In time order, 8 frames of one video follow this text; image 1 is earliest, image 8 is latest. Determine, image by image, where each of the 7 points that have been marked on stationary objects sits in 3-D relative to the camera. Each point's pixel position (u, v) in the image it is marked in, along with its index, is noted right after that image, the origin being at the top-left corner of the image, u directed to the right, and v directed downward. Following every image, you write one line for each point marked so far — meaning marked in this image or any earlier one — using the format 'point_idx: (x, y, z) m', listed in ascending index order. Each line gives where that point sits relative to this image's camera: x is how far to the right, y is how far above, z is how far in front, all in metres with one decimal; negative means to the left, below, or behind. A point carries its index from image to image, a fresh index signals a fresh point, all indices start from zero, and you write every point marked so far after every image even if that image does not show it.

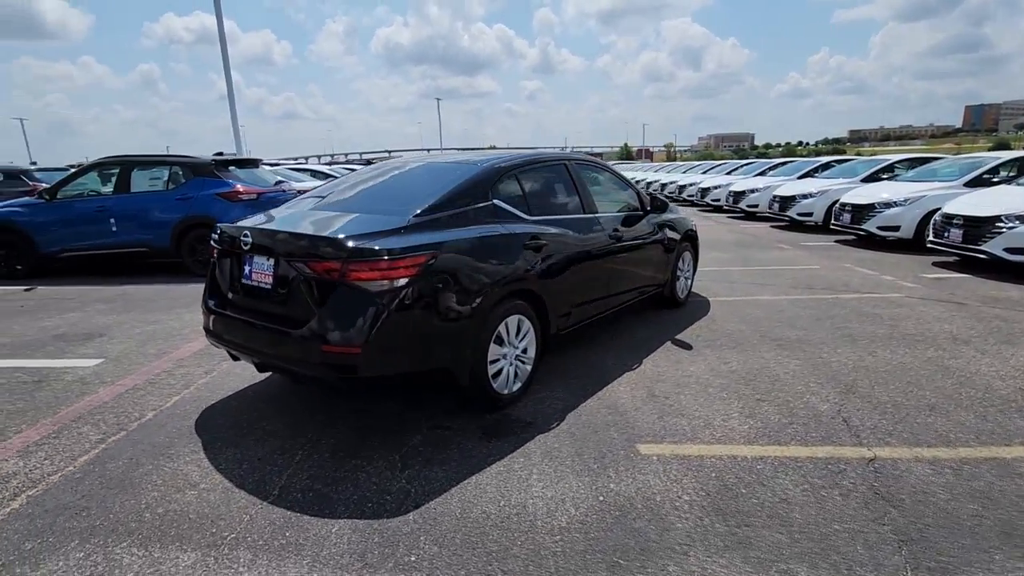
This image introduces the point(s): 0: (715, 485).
0: (+1.1, -1.1, +2.9) m
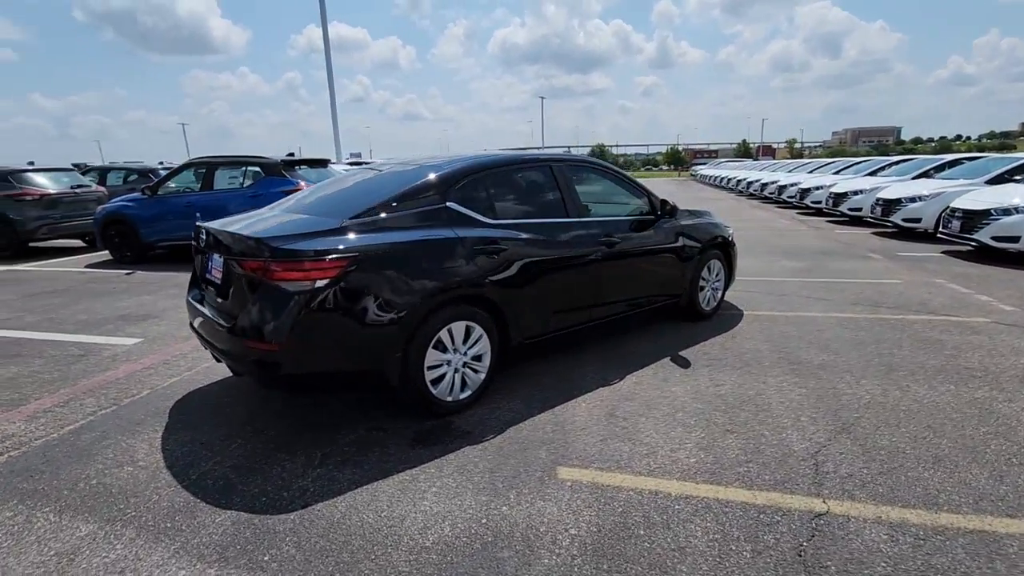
0: (+0.5, -1.1, +2.7) m
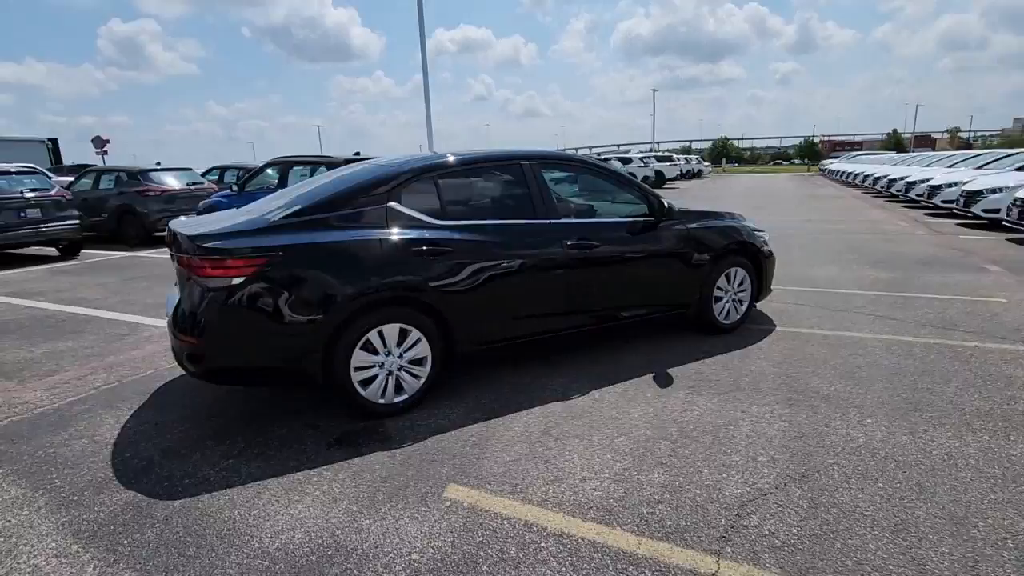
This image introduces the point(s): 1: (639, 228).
0: (-0.2, -1.2, +2.5) m
1: (+1.1, +0.5, +4.8) m
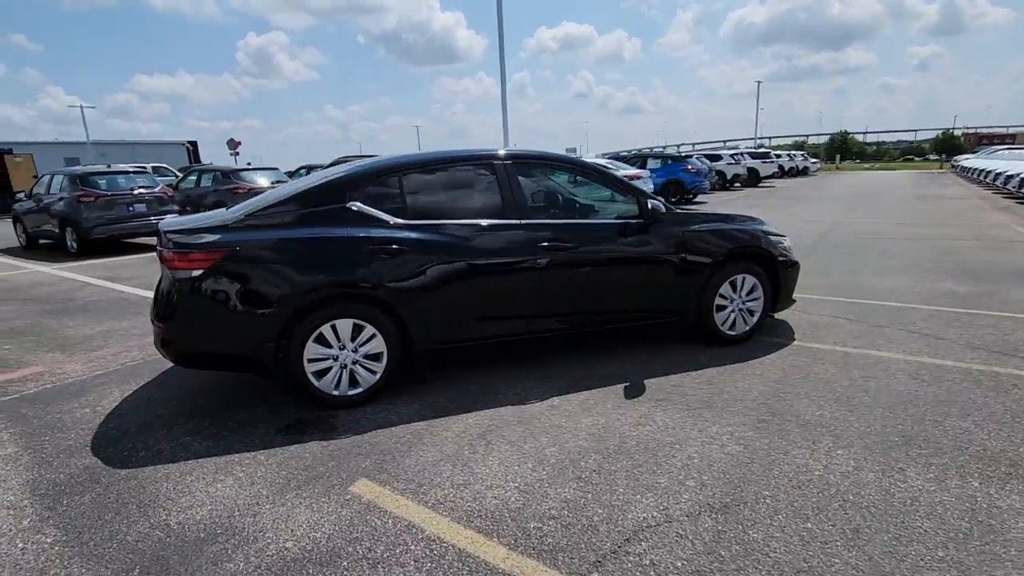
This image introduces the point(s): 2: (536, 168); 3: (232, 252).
0: (-0.8, -1.2, +2.5) m
1: (+0.9, +0.5, +4.6) m
2: (+0.1, +1.0, +4.5) m
3: (-1.9, +0.2, +3.6) m
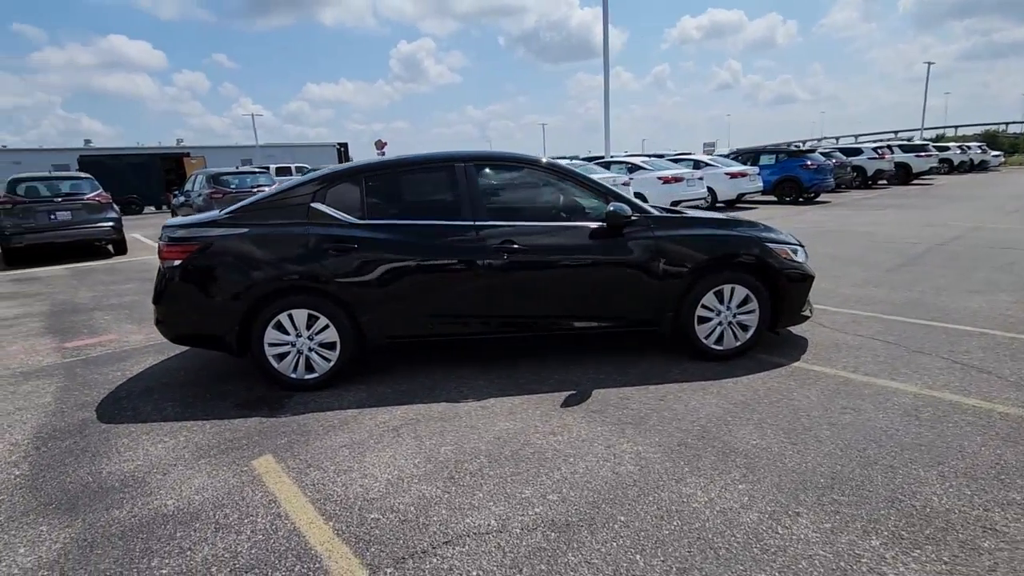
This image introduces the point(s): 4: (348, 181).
0: (-1.6, -1.2, +2.9) m
1: (+0.6, +0.5, +4.5) m
2: (-0.1, +1.0, +4.5) m
3: (-2.4, +0.3, +4.2) m
4: (-1.3, +0.9, +4.4) m
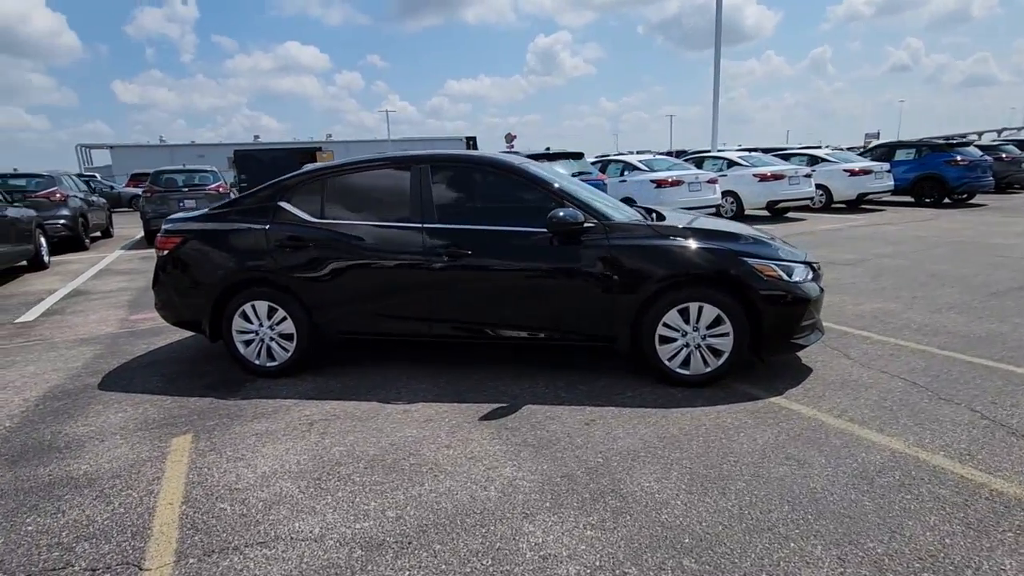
0: (-2.4, -1.1, +3.2) m
1: (+0.2, +0.4, +4.2) m
2: (-0.5, +1.0, +4.5) m
3: (-2.8, +0.4, +4.6) m
4: (-1.7, +0.9, +4.6) m
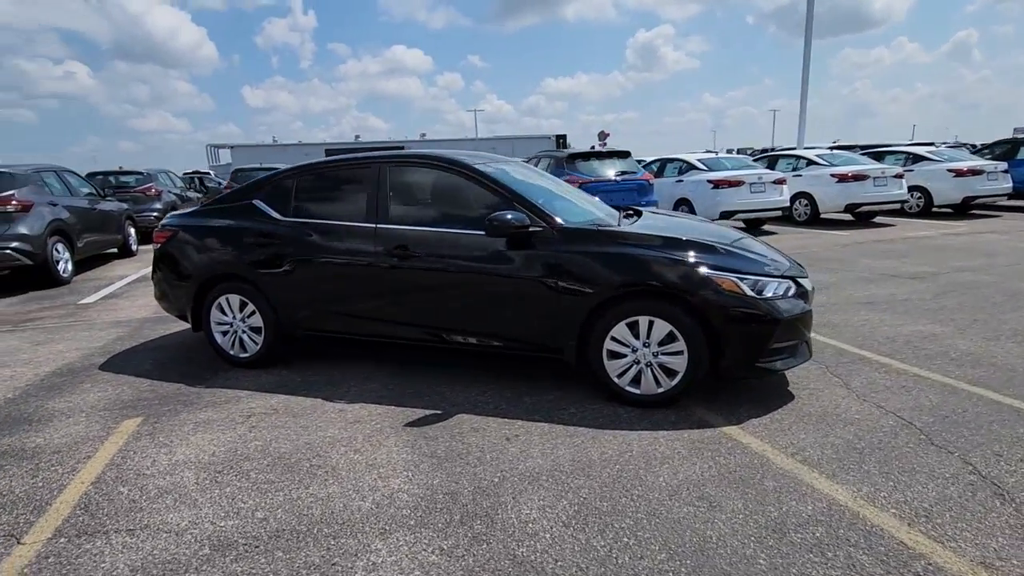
0: (-3.0, -1.0, +3.5) m
1: (-0.1, +0.3, +4.1) m
2: (-0.8, +1.0, +4.4) m
3: (-3.0, +0.5, +4.9) m
4: (-1.9, +0.9, +4.7) m
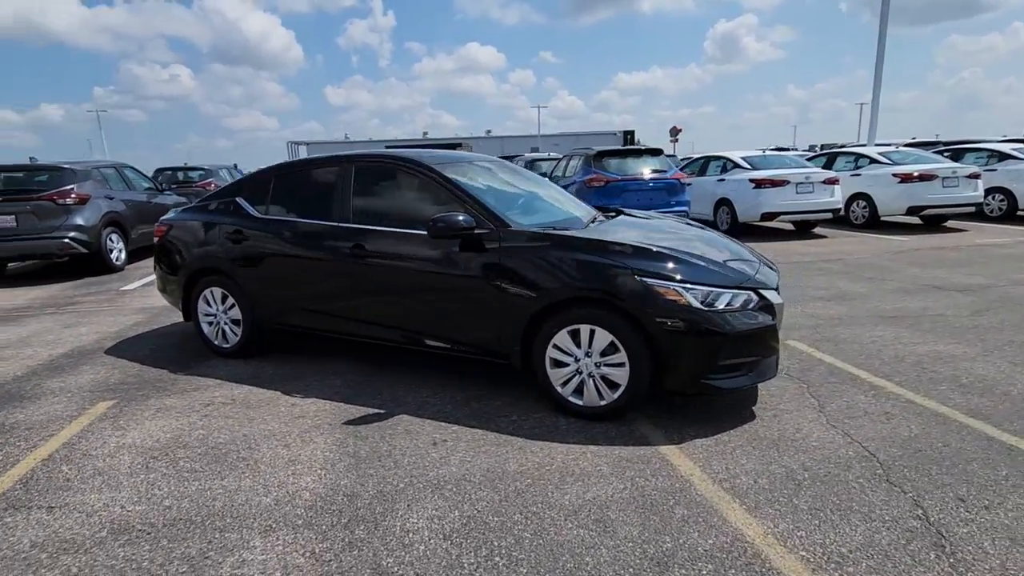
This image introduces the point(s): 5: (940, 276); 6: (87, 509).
0: (-3.4, -1.0, +3.8) m
1: (-0.5, +0.3, +4.0) m
2: (-1.1, +1.0, +4.4) m
3: (-3.3, +0.6, +5.2) m
4: (-2.2, +1.0, +4.9) m
5: (+6.0, +0.2, +7.6) m
6: (-2.2, -1.2, +2.8) m
